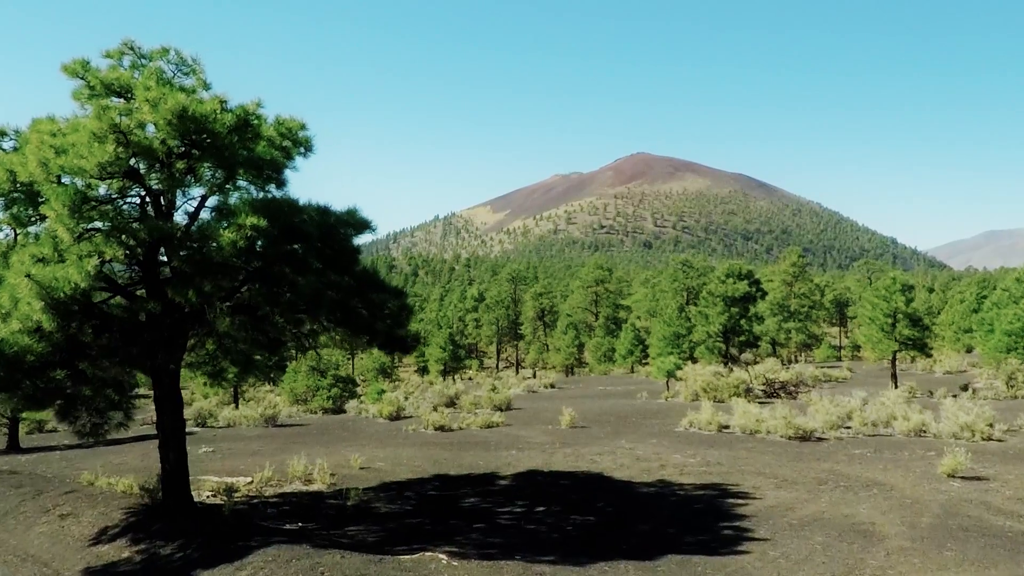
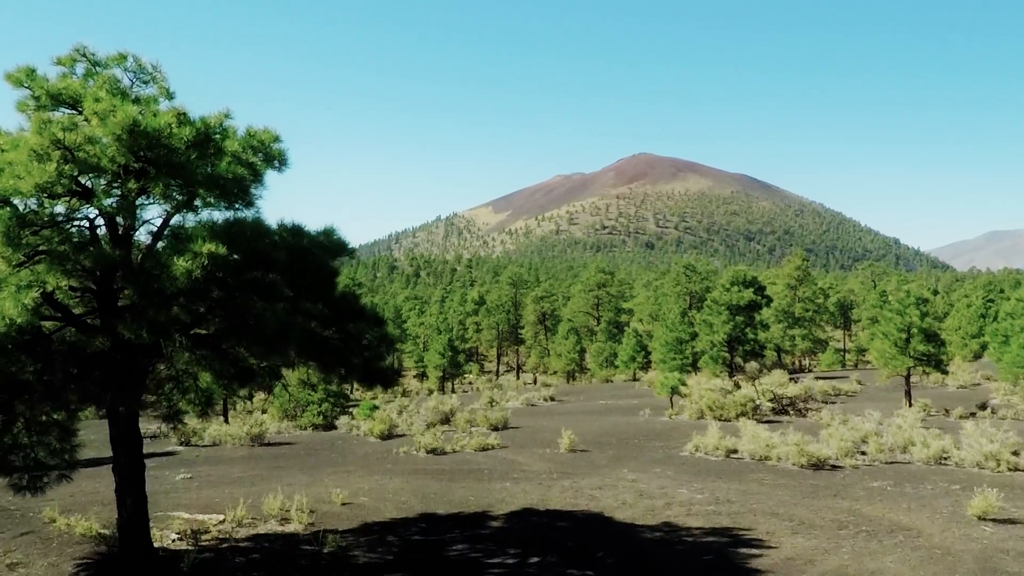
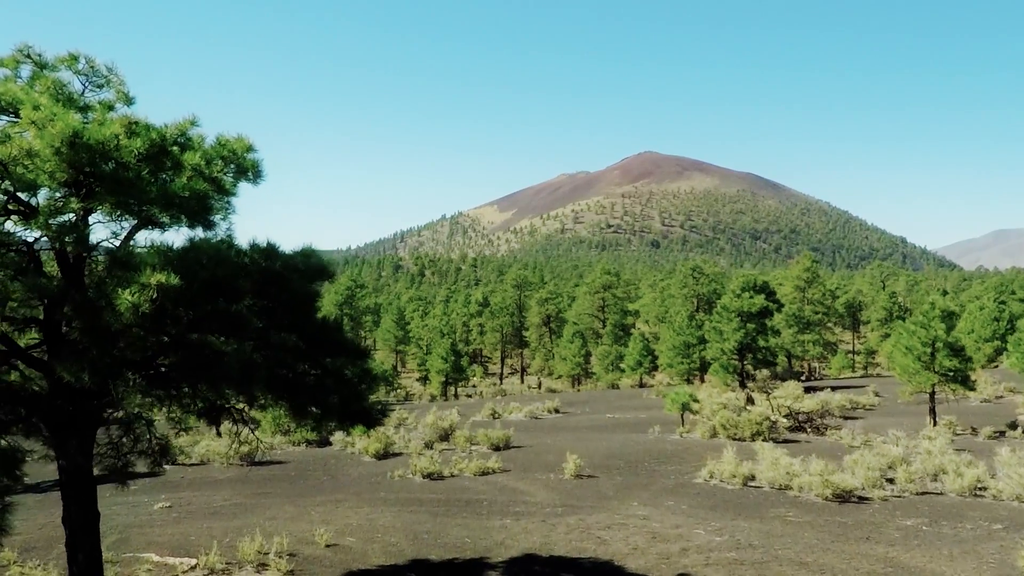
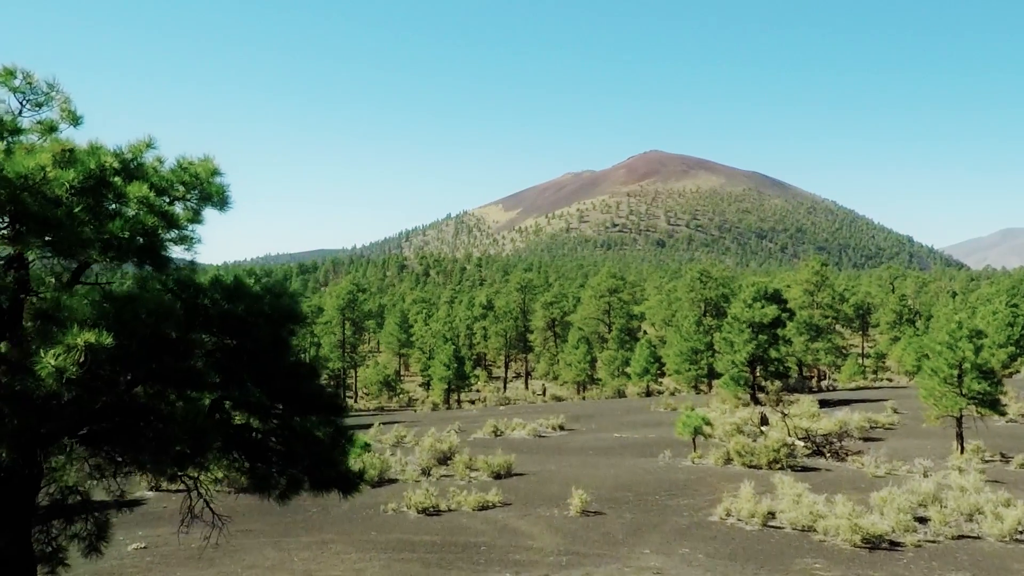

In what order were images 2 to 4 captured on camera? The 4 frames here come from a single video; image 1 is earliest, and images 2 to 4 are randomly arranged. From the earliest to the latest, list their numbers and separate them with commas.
2, 3, 4
